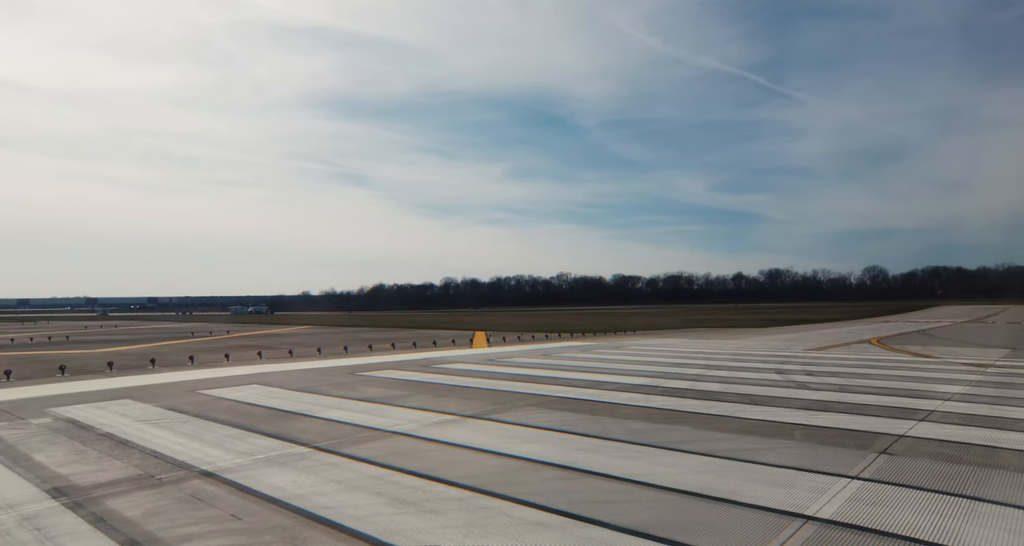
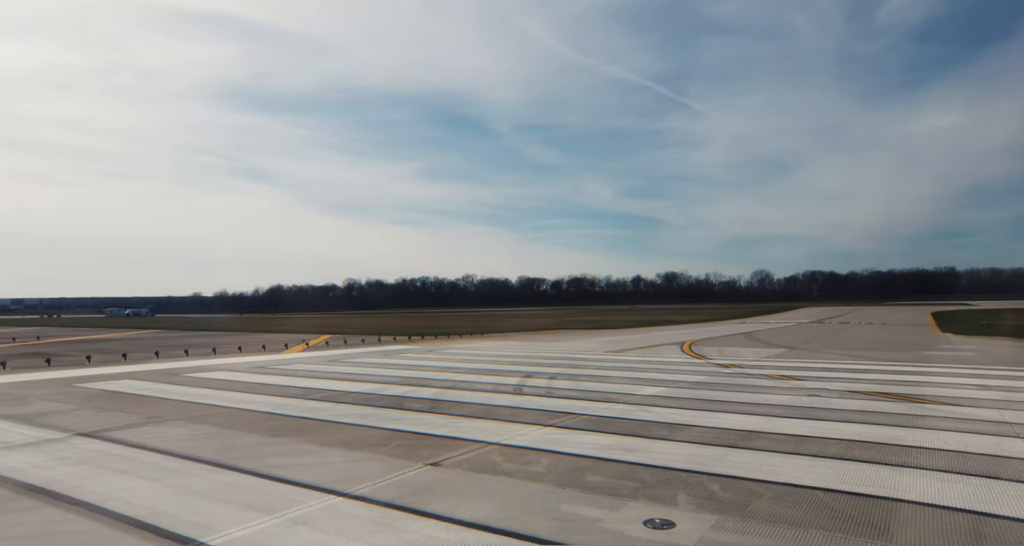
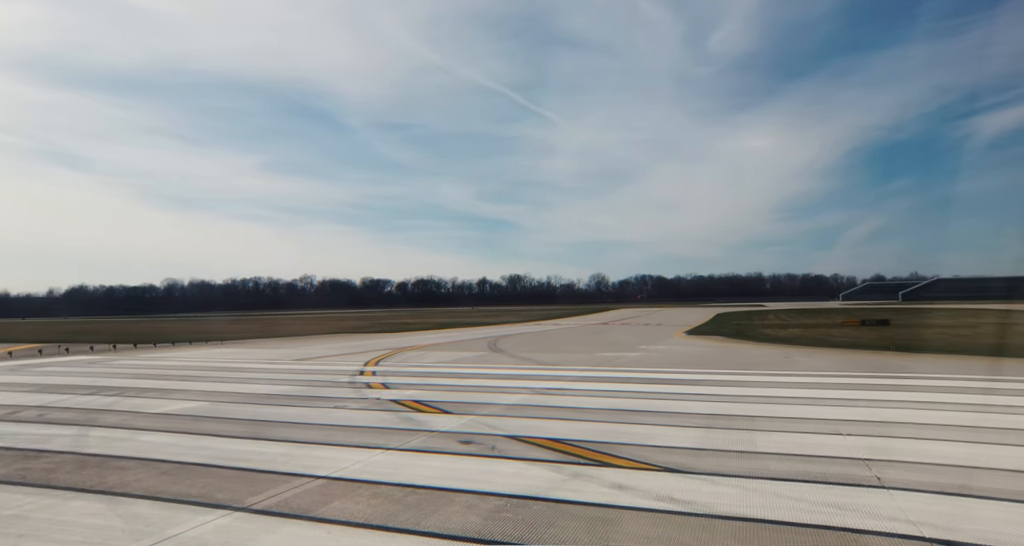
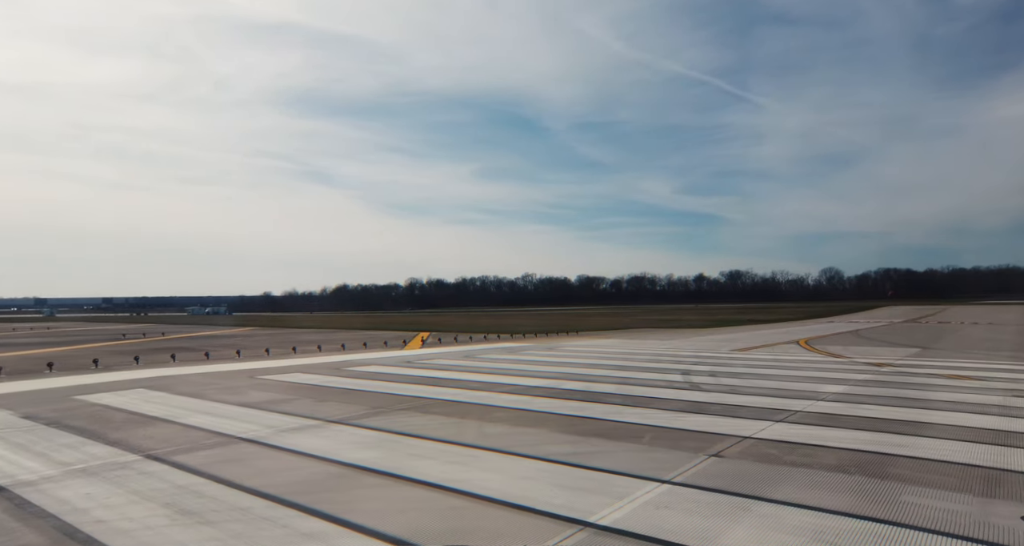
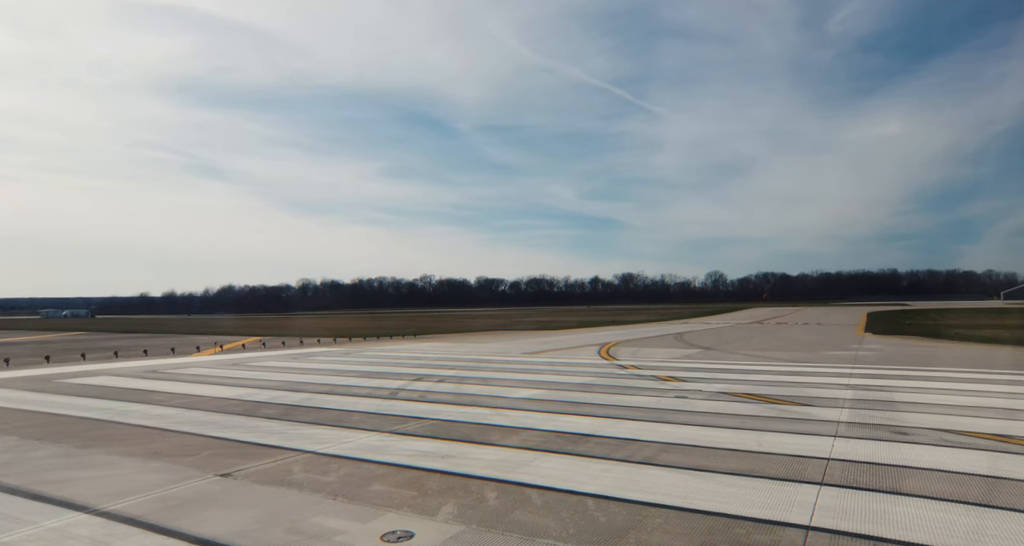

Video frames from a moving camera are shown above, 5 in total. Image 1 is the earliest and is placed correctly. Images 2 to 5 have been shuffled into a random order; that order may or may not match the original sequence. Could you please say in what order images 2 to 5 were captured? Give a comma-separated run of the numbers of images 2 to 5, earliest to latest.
4, 2, 5, 3
